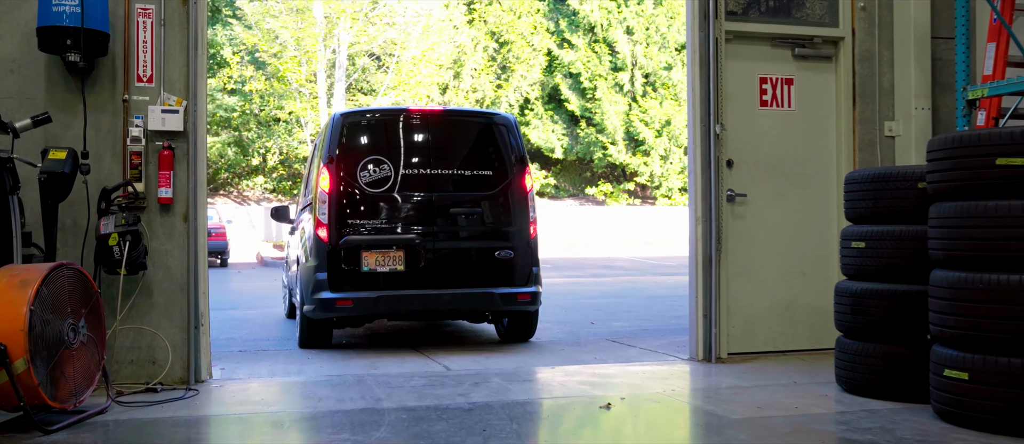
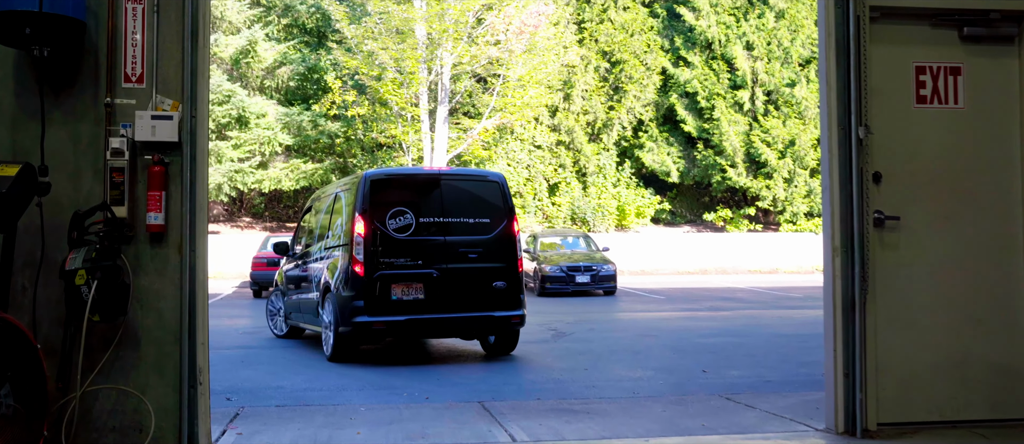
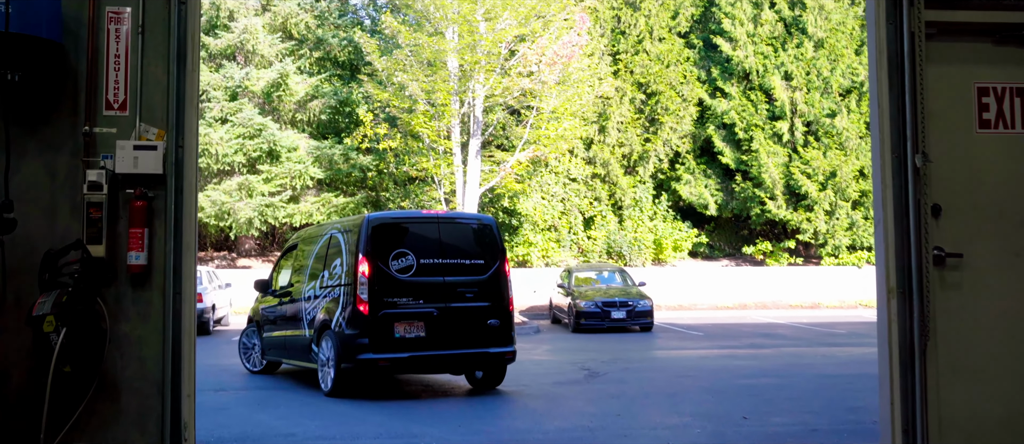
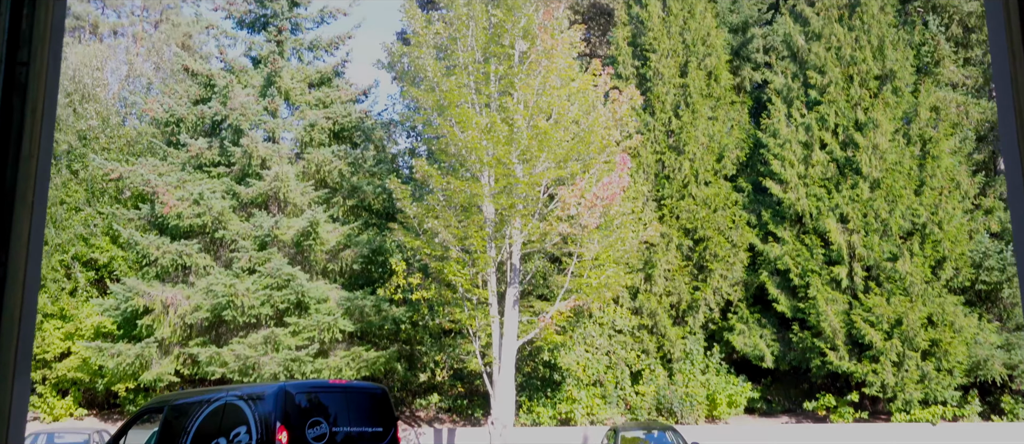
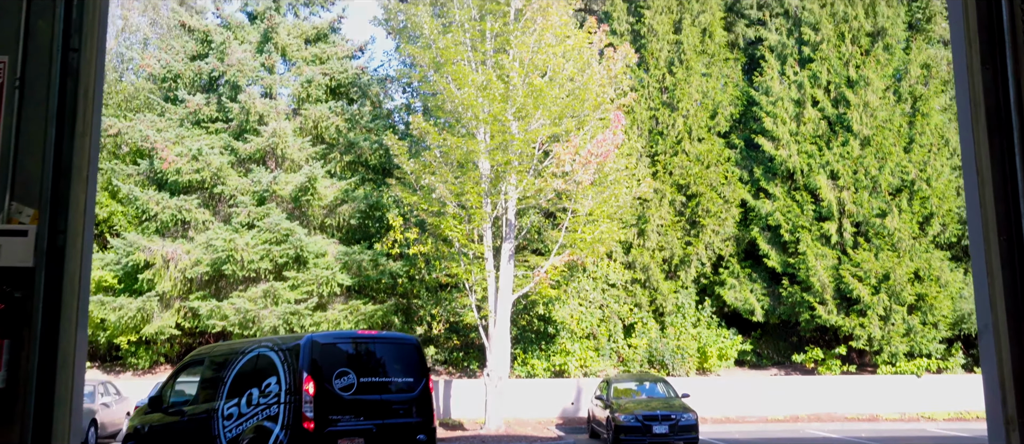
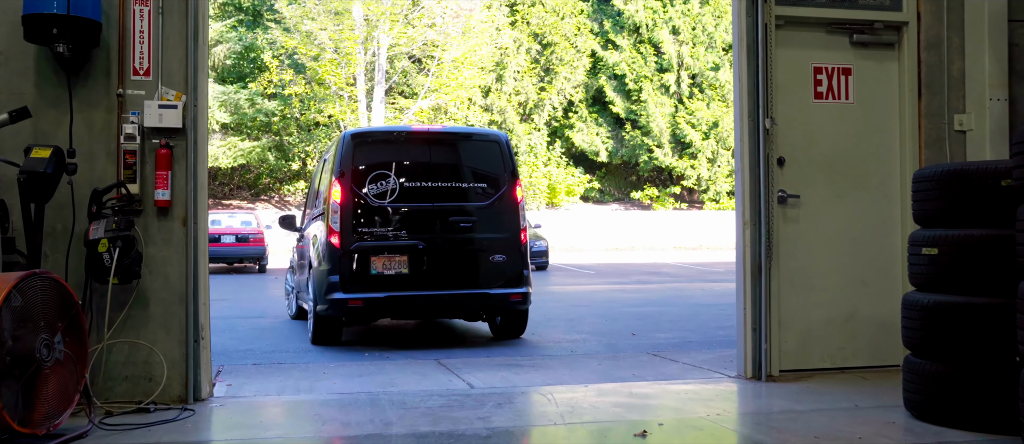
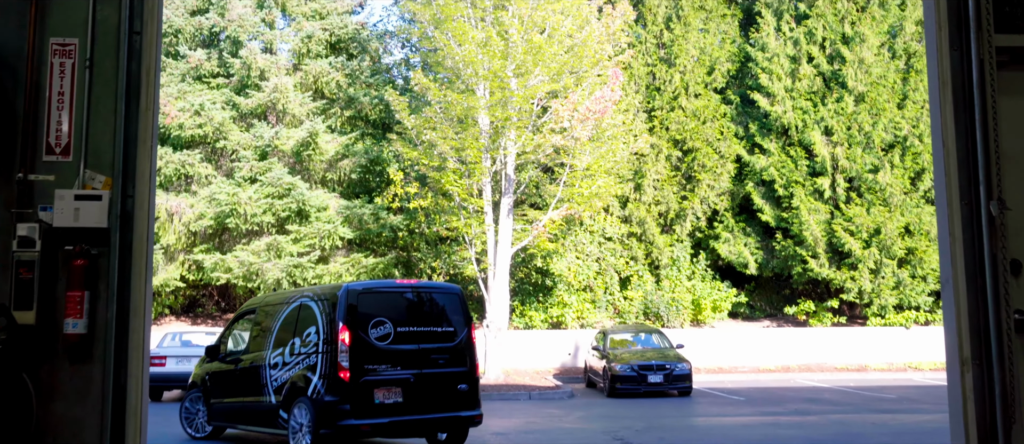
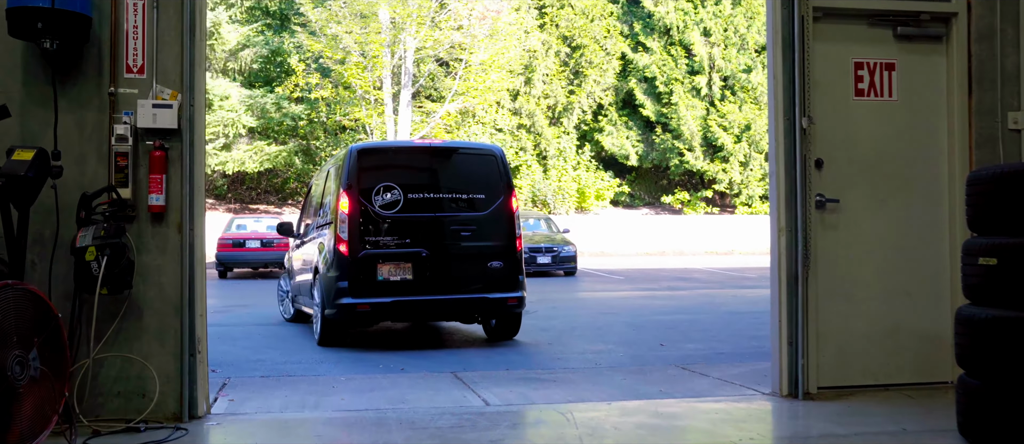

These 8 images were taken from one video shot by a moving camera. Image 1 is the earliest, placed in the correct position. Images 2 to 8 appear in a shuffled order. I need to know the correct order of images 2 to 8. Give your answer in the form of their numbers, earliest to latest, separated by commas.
6, 8, 2, 3, 7, 5, 4
